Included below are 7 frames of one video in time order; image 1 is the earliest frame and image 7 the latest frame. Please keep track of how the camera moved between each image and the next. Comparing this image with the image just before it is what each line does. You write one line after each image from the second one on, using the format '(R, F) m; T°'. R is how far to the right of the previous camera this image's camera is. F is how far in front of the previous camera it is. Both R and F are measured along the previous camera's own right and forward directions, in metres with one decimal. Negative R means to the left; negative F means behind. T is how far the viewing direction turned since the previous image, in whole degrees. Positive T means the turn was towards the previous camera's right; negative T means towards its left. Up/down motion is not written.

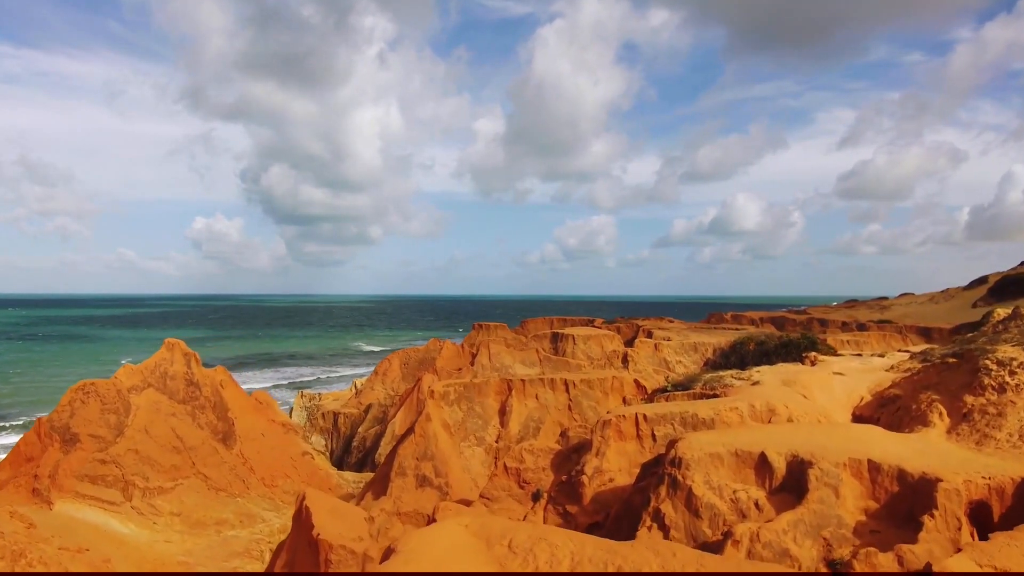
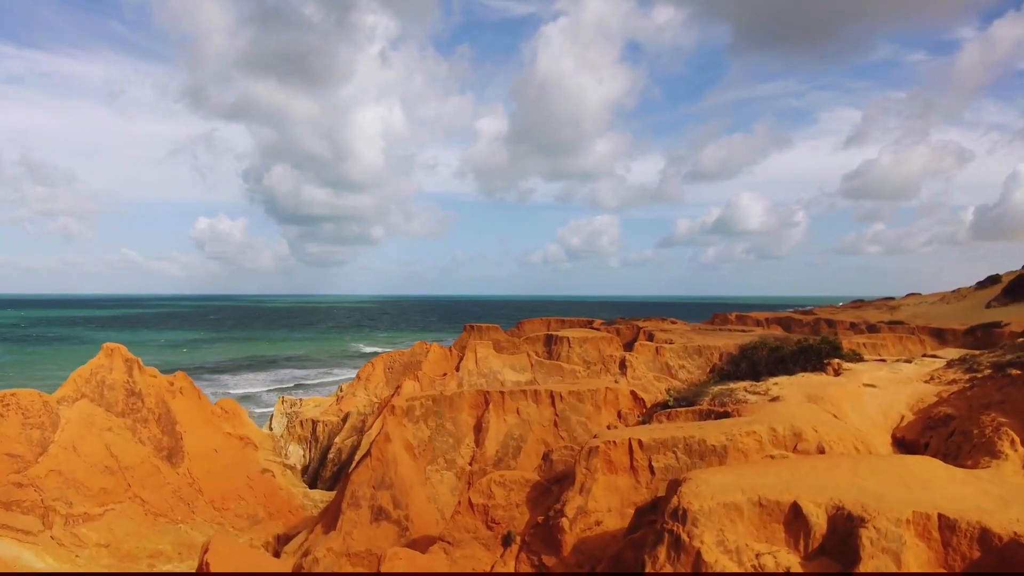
(+0.6, +1.9) m; 0°
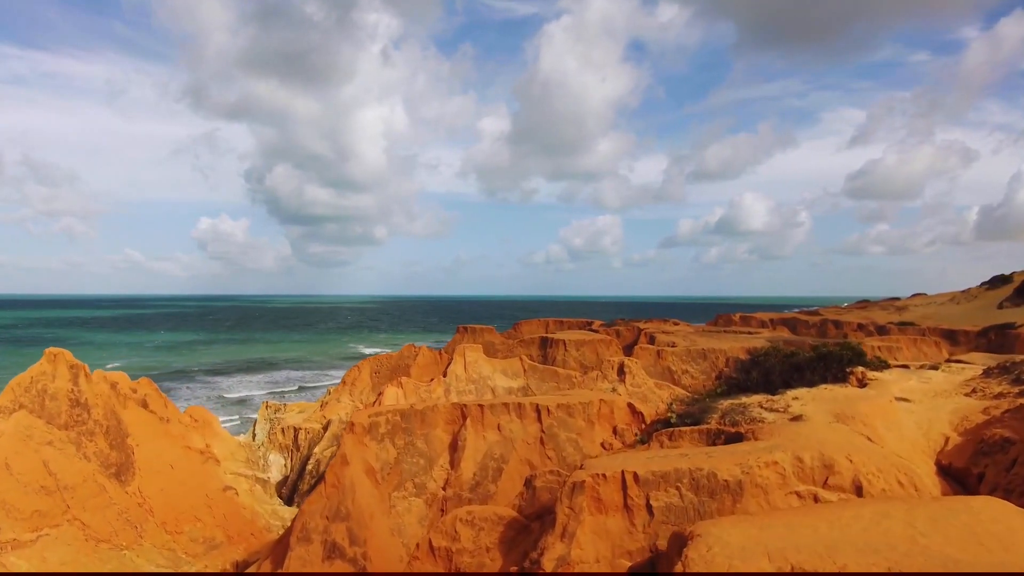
(+0.4, +1.5) m; 0°
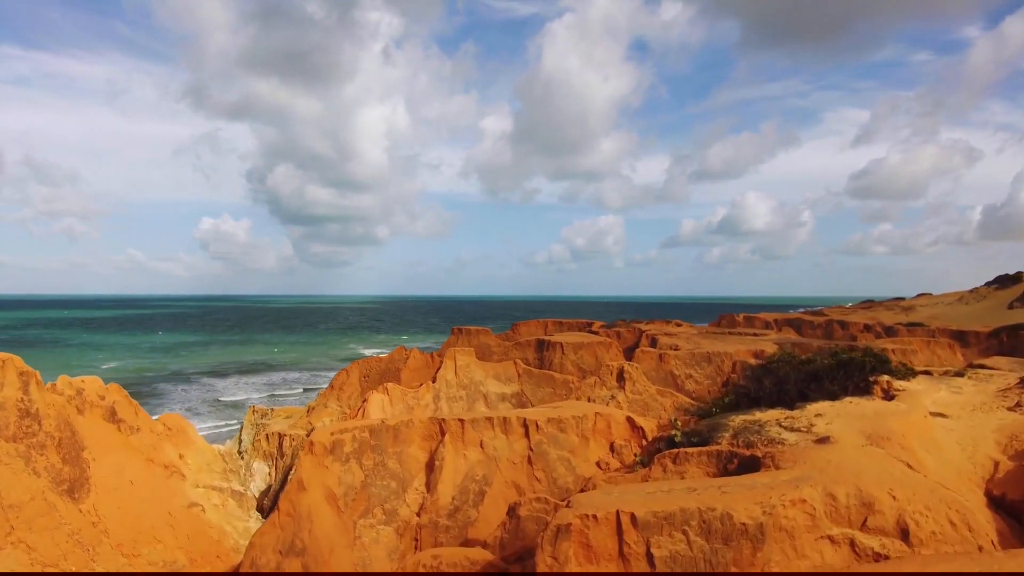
(+0.3, +1.2) m; 0°
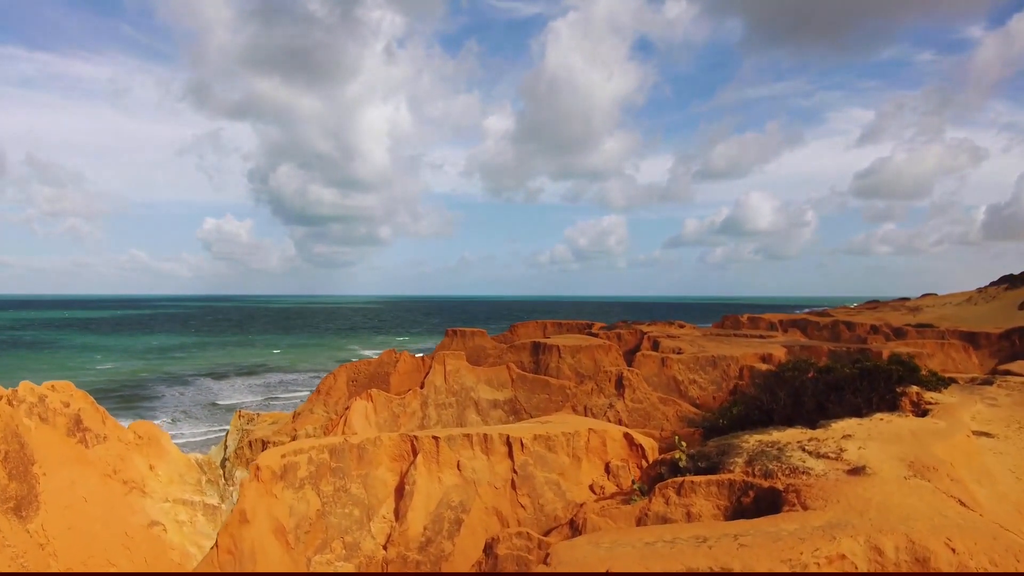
(+0.3, +1.1) m; 0°
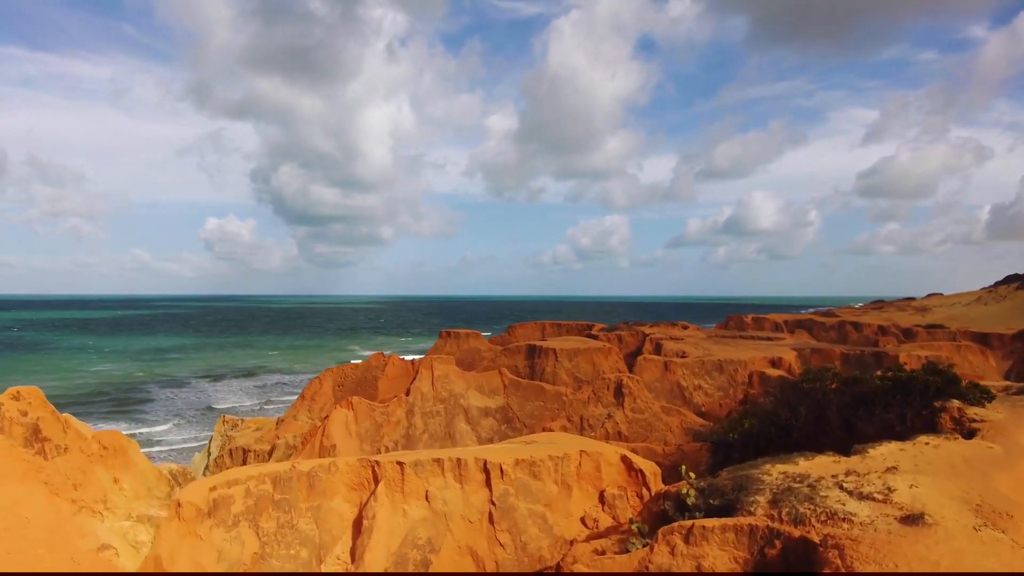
(+0.3, +1.2) m; 0°
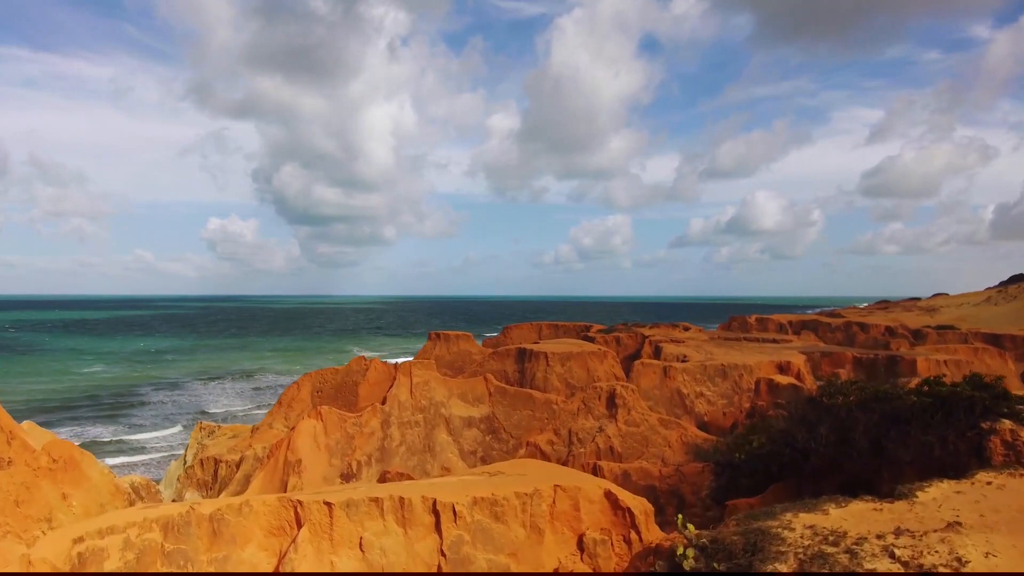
(+0.5, +1.4) m; 0°
